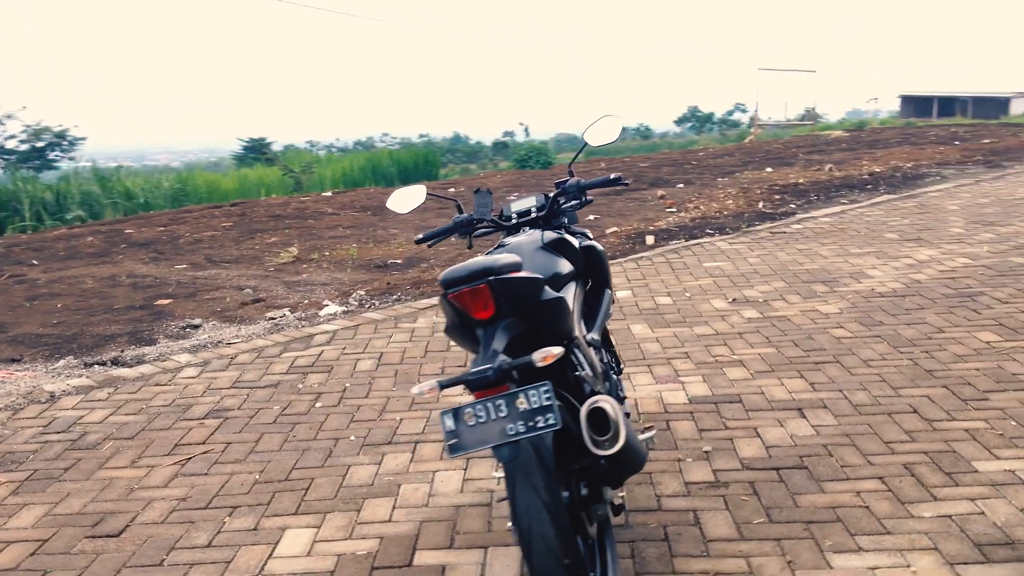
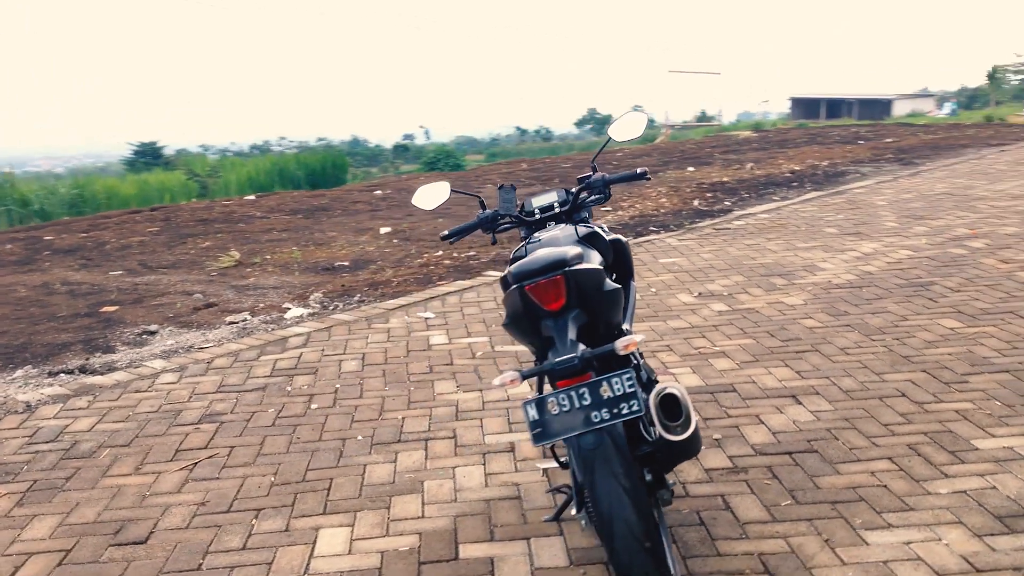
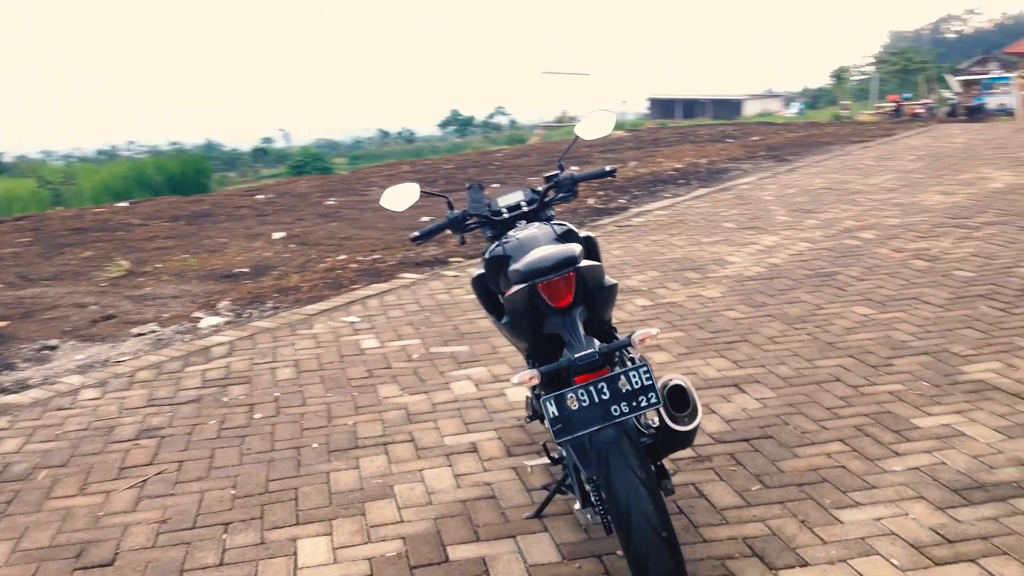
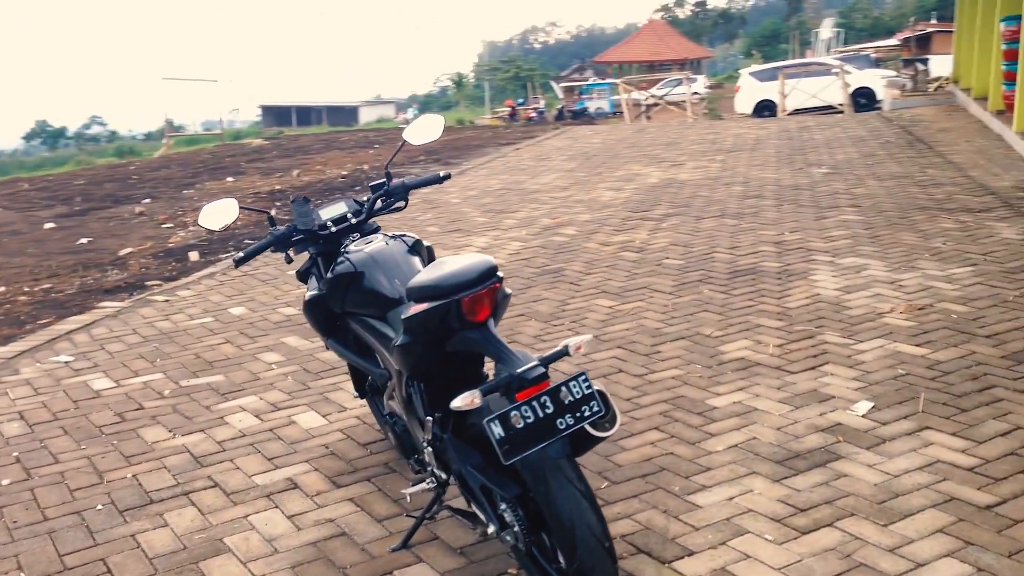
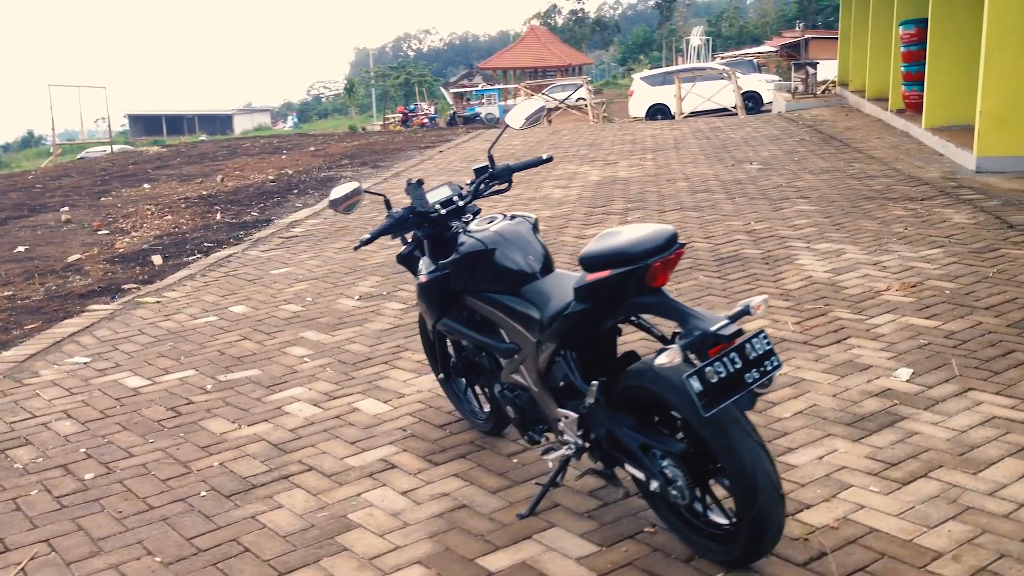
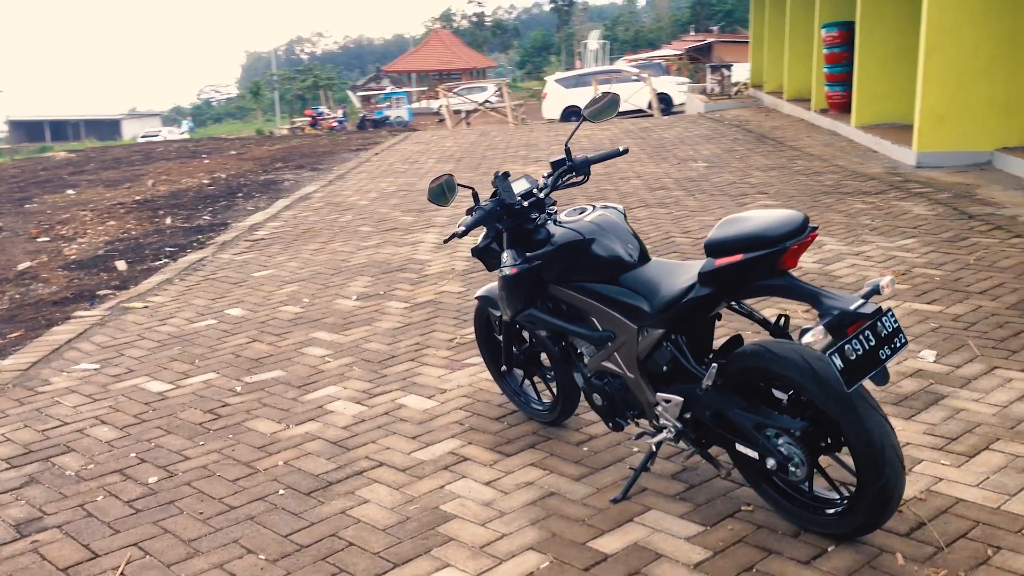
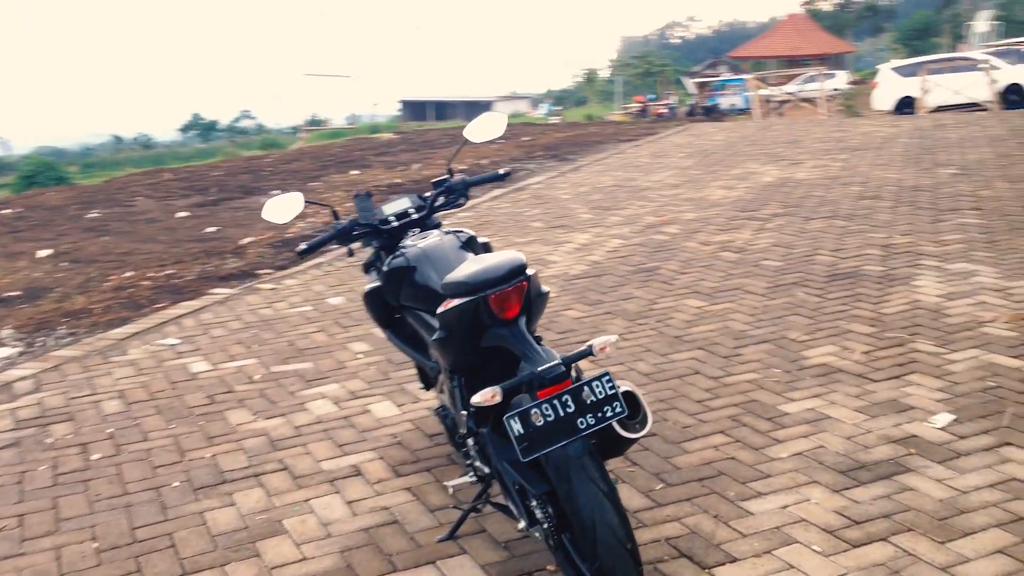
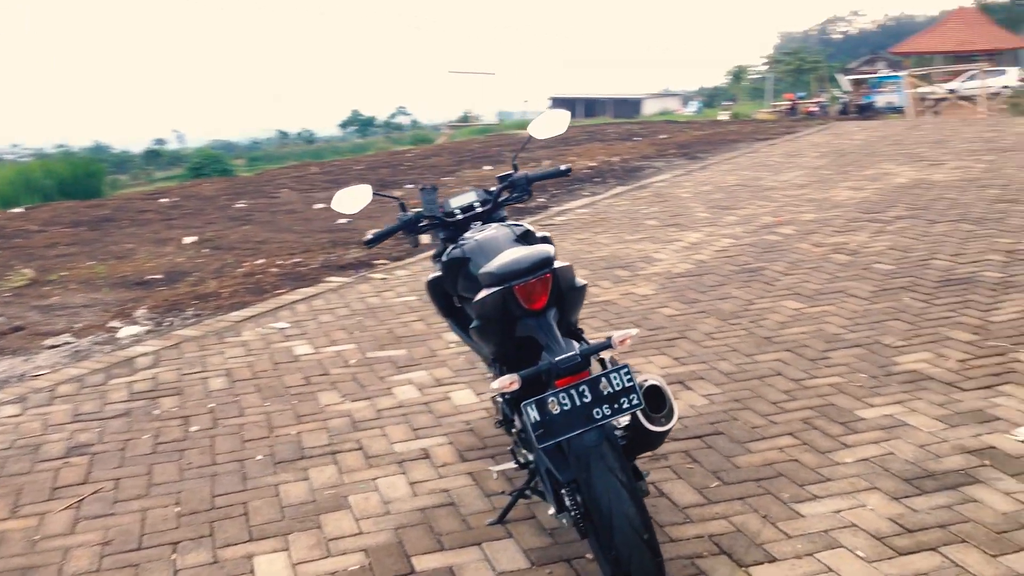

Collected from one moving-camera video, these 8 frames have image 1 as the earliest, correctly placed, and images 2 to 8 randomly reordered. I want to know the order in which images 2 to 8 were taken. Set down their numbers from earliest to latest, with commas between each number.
2, 3, 8, 7, 4, 5, 6
